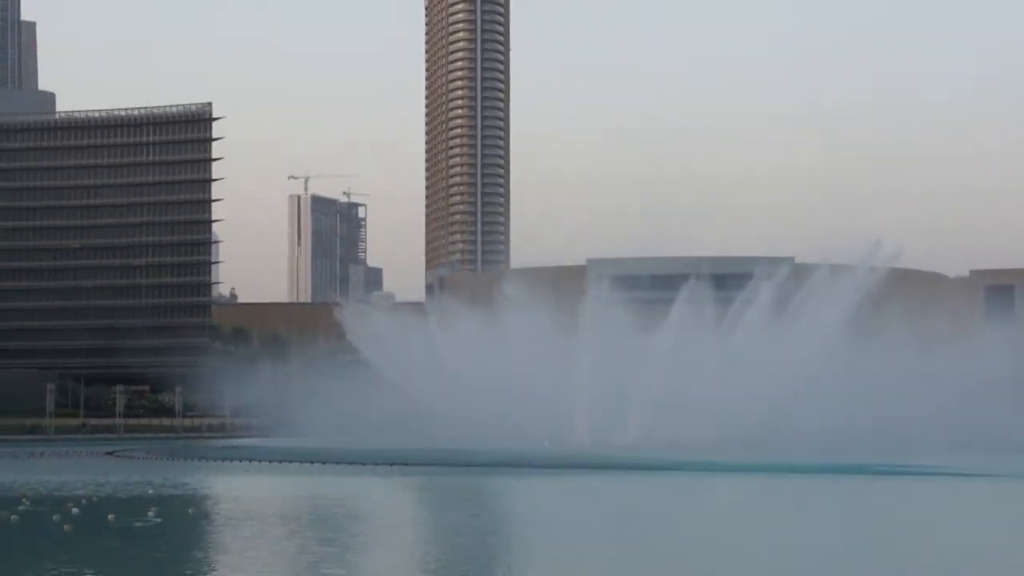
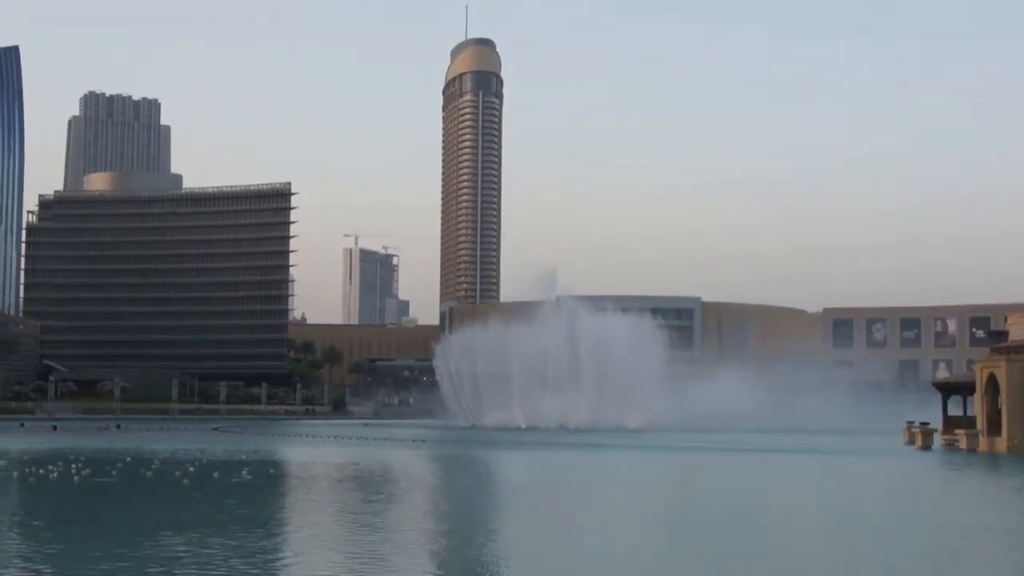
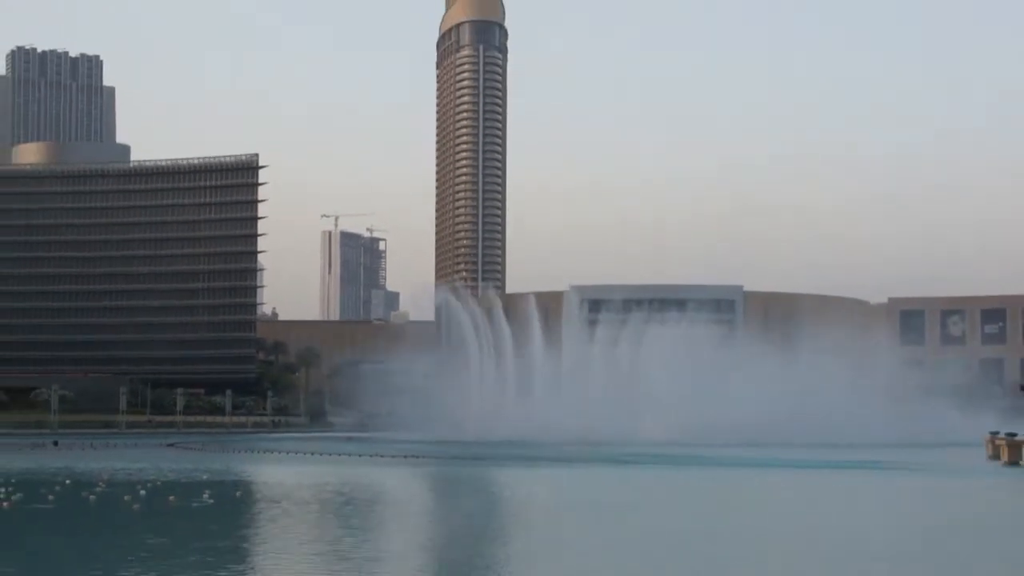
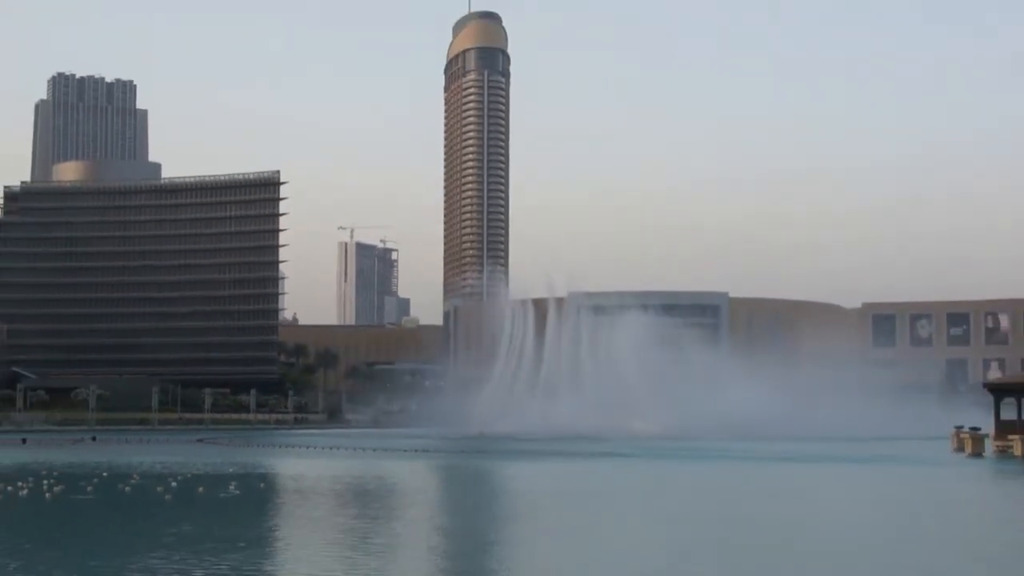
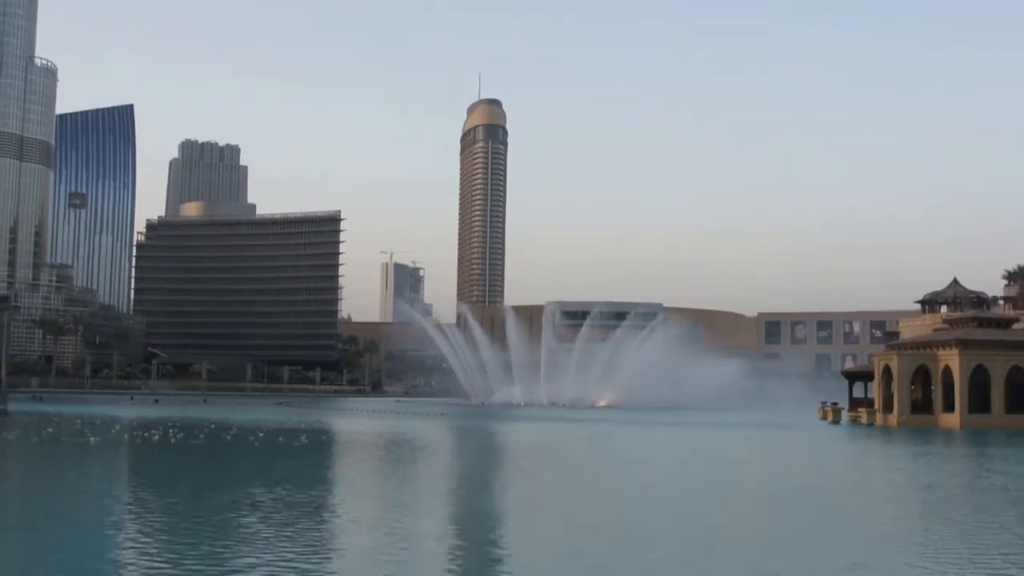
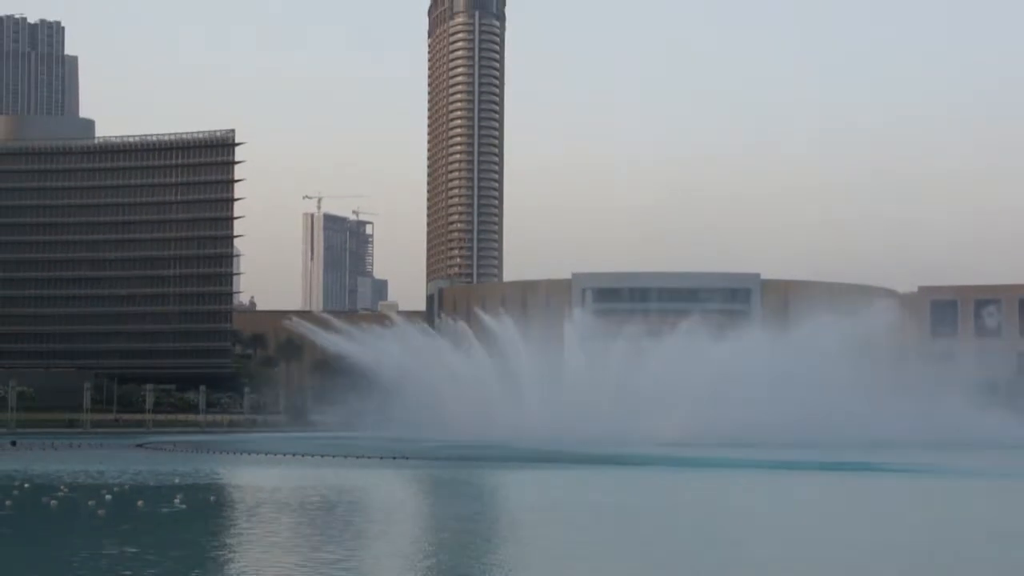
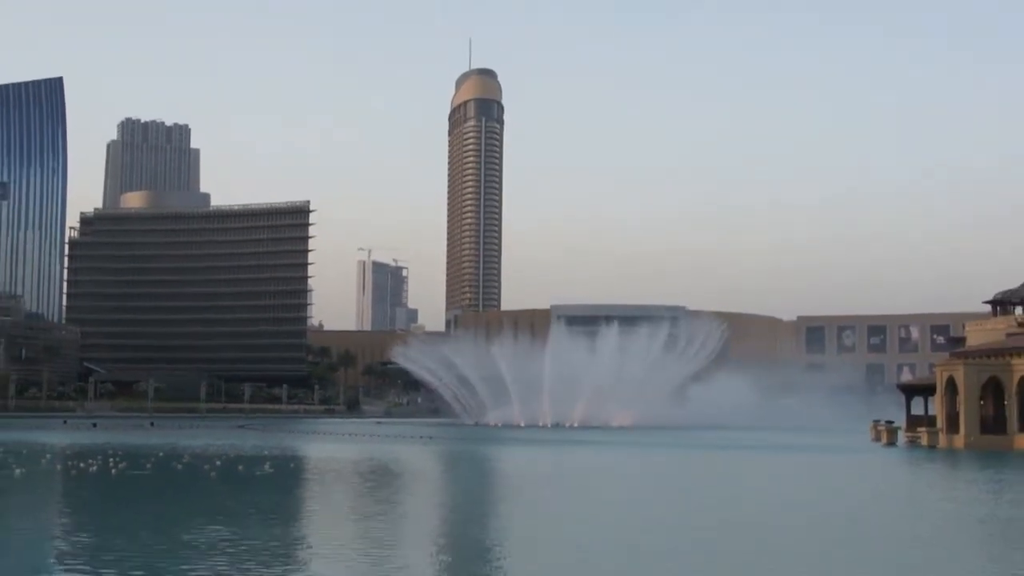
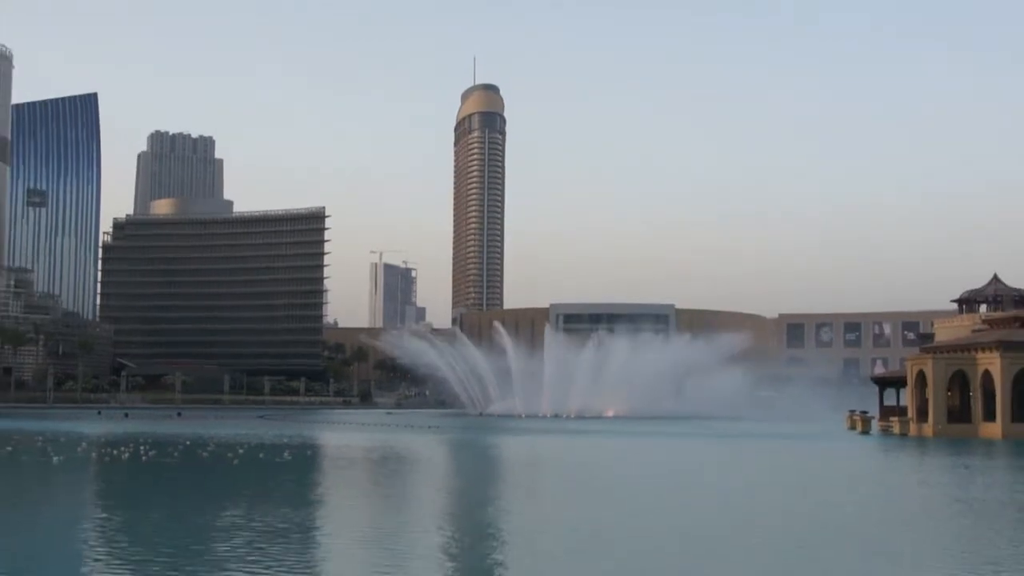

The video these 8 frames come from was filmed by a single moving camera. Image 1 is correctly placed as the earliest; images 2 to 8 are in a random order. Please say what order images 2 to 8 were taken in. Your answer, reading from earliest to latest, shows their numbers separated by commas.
6, 3, 4, 2, 7, 8, 5
